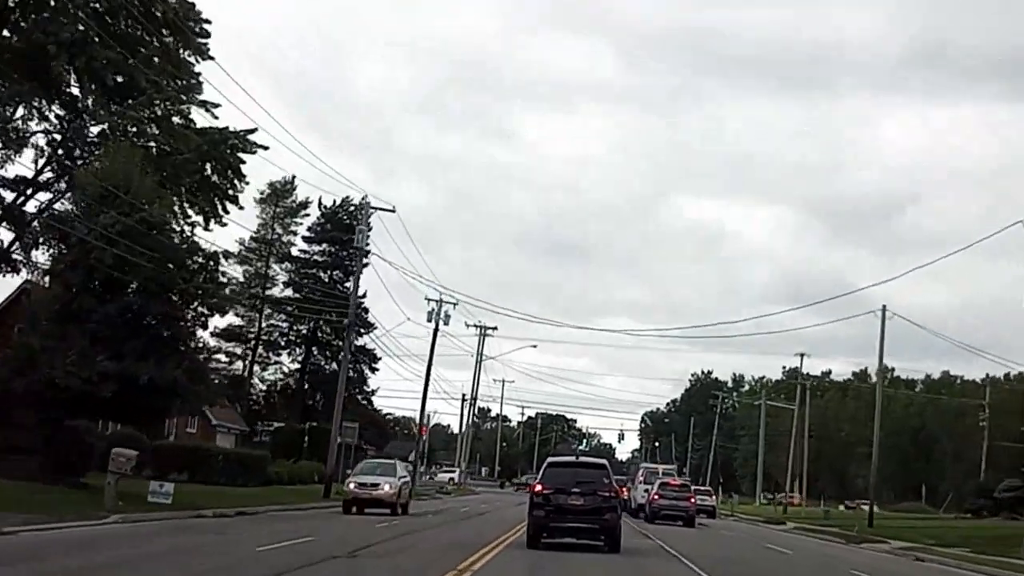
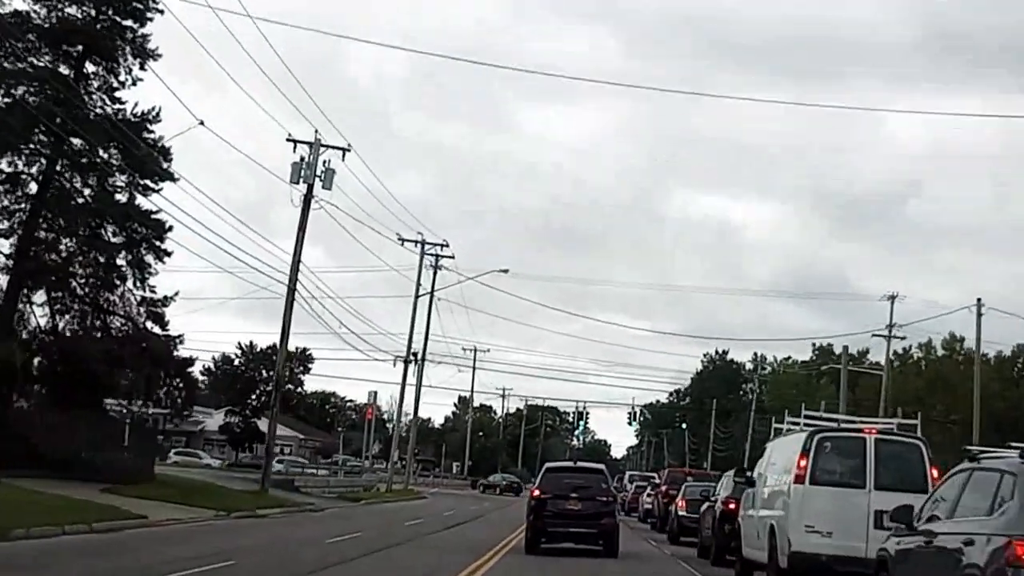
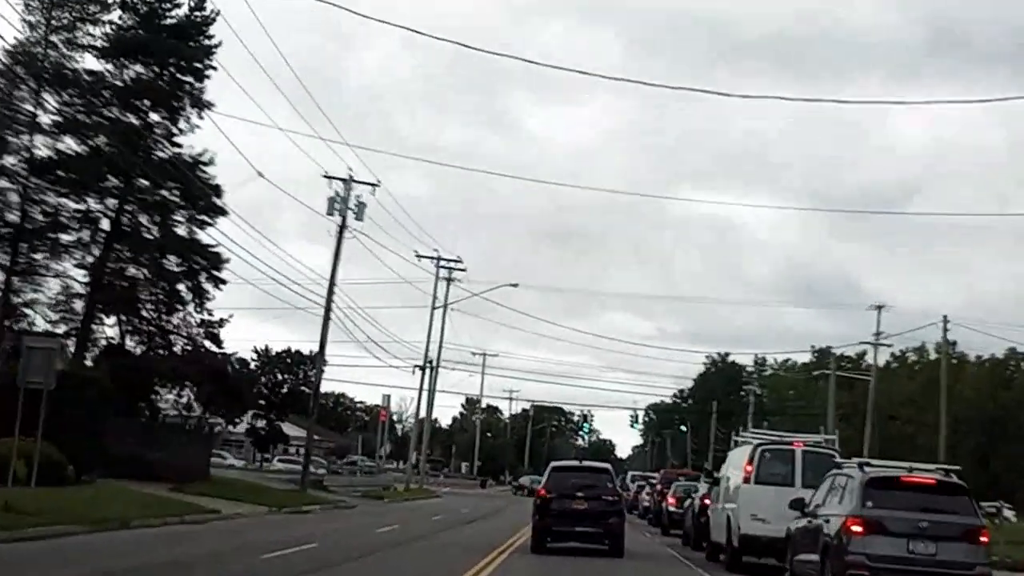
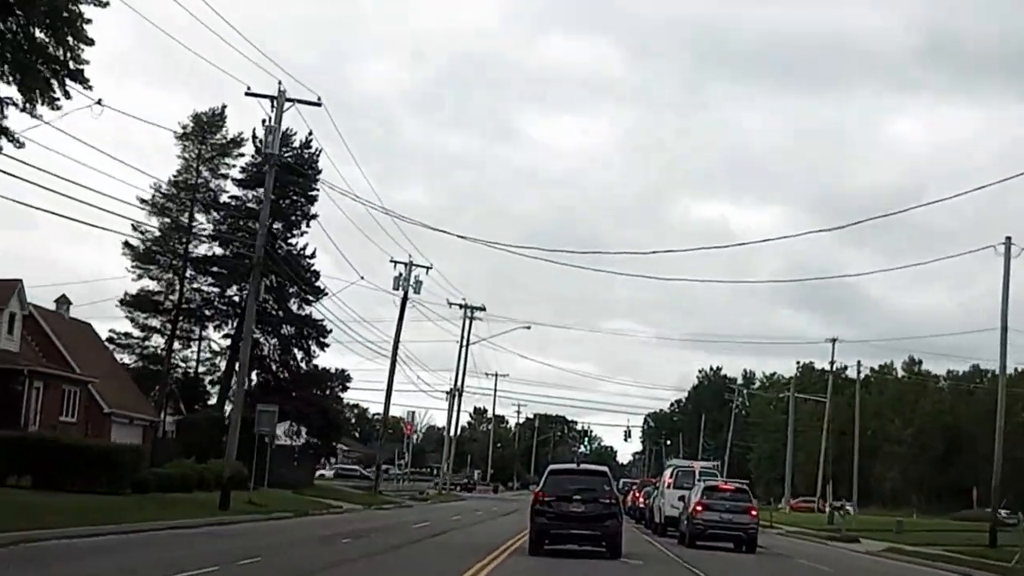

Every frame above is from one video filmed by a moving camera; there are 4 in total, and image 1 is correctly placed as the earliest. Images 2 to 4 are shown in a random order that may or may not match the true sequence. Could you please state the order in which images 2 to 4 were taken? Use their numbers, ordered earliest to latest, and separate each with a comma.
4, 3, 2
